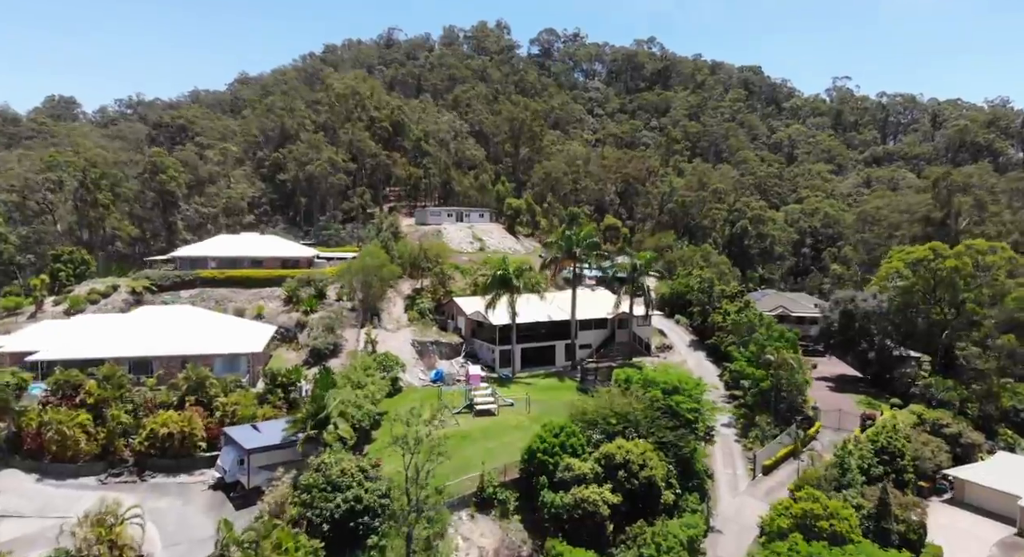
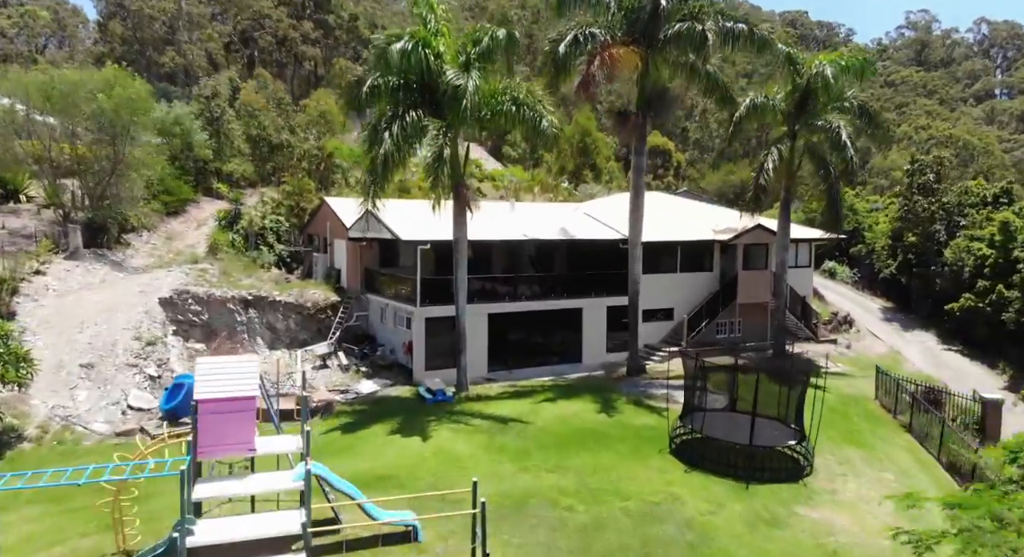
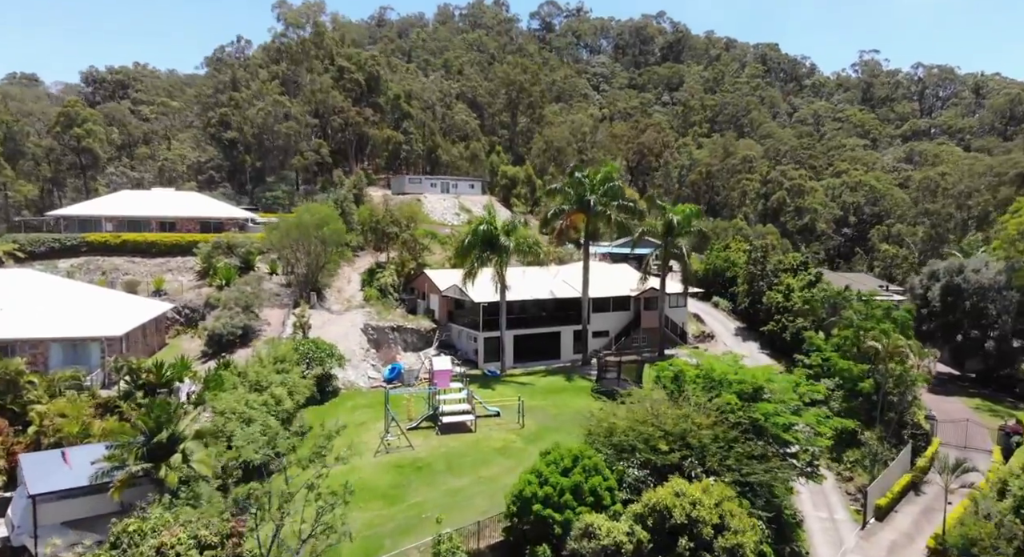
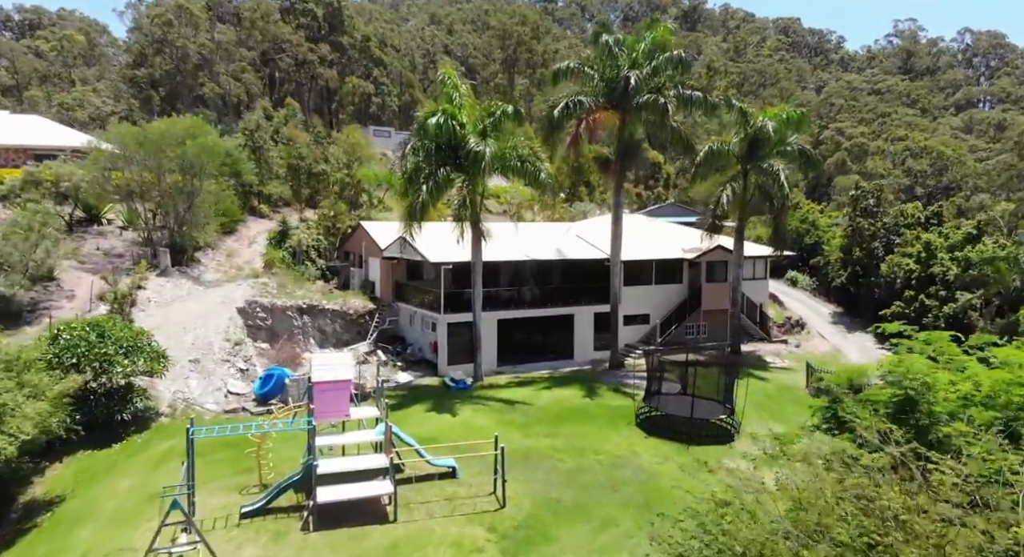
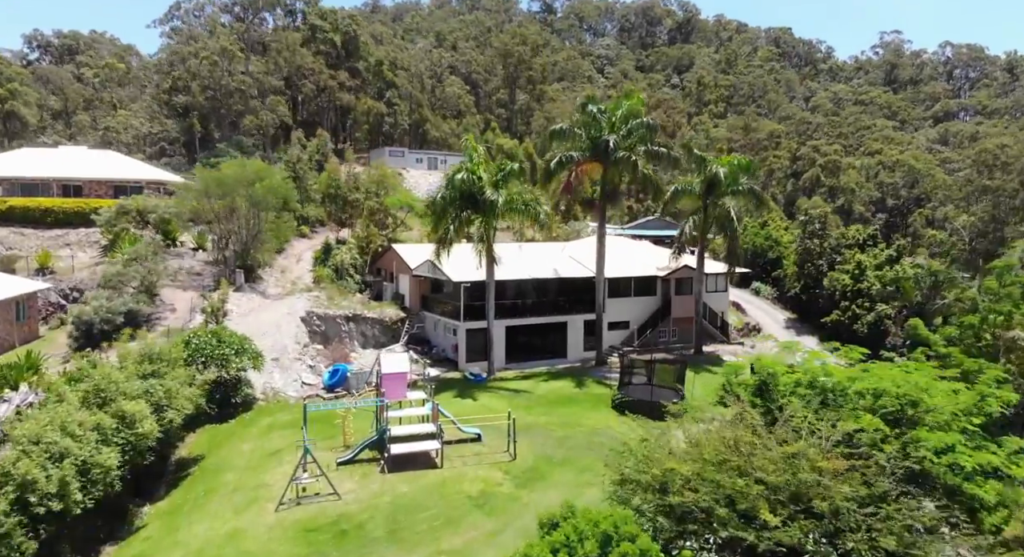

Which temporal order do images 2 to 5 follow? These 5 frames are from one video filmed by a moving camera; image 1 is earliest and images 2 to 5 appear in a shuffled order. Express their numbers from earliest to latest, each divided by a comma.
3, 5, 4, 2
